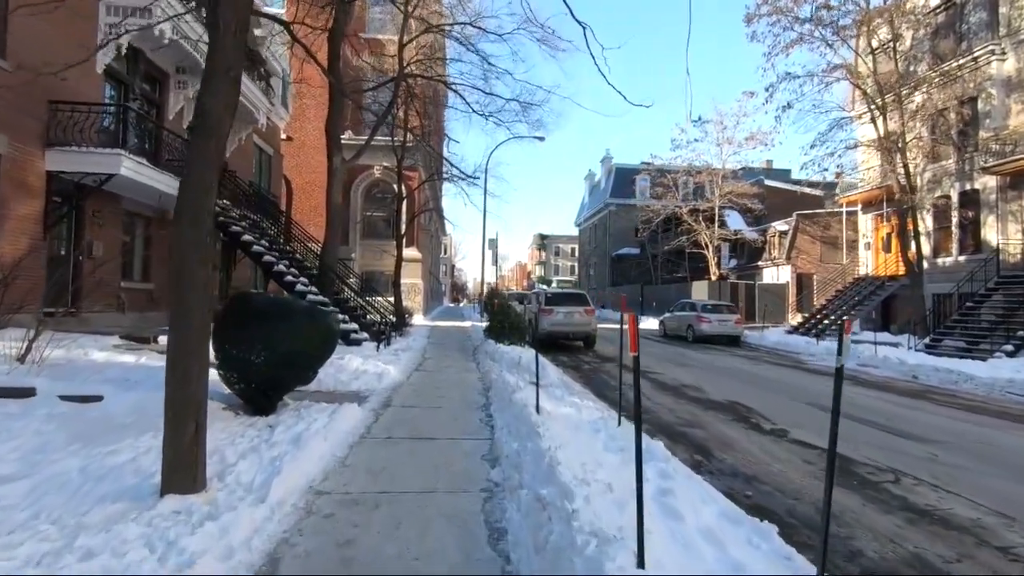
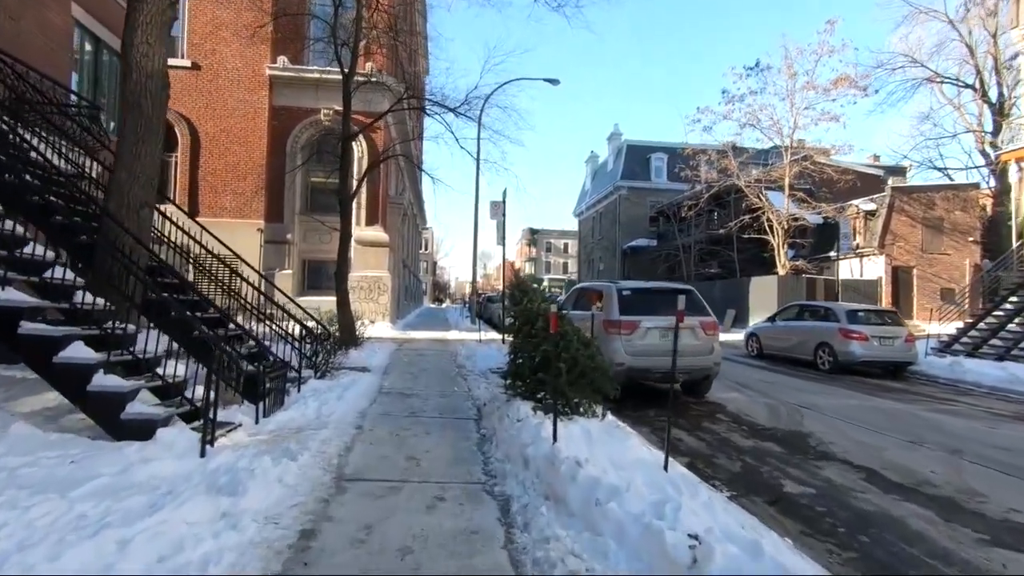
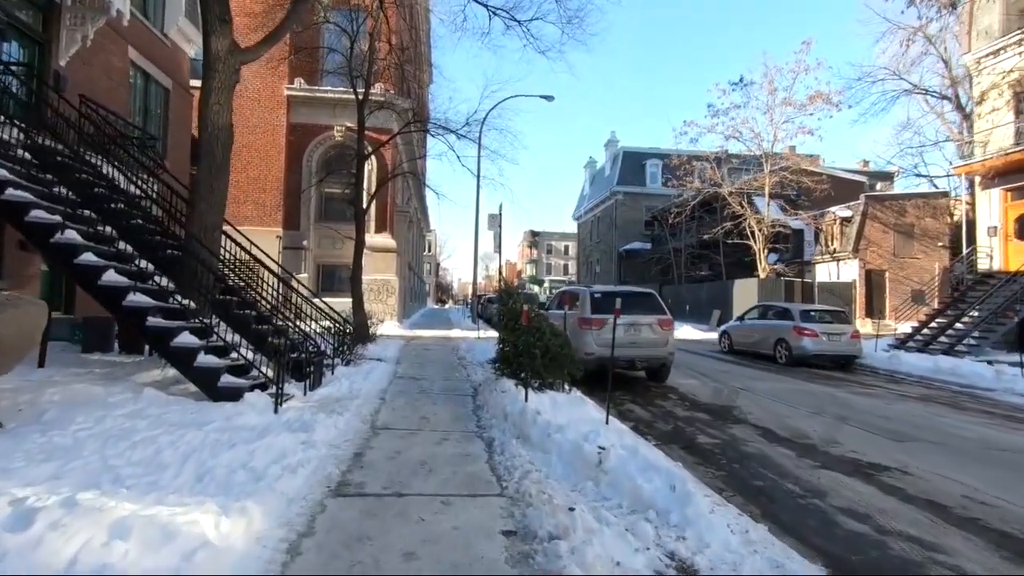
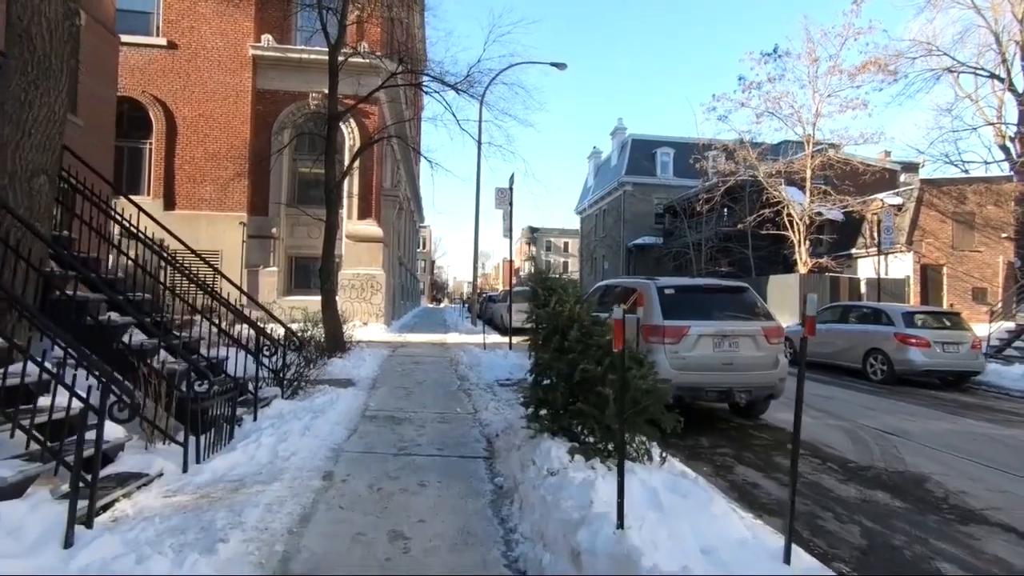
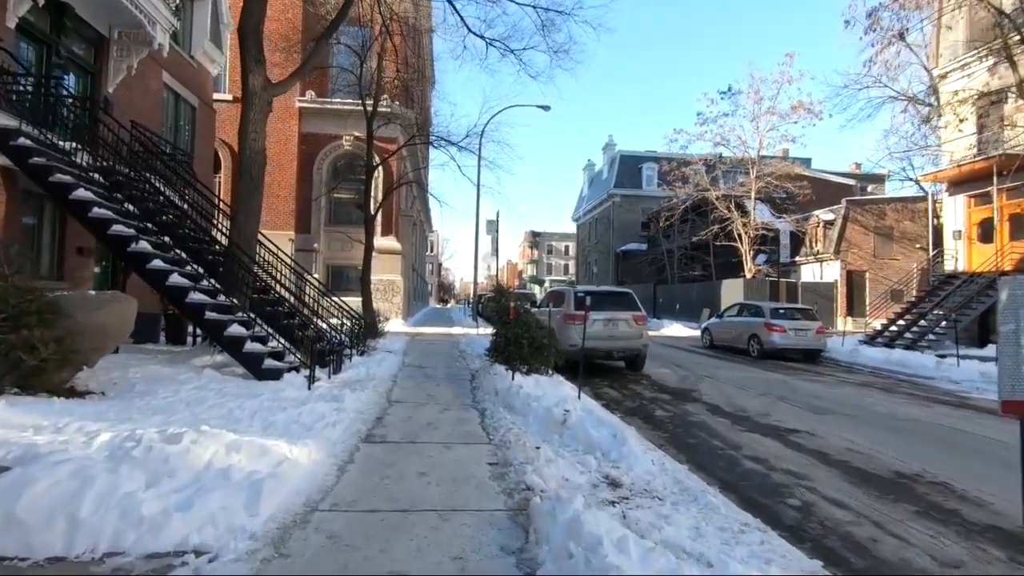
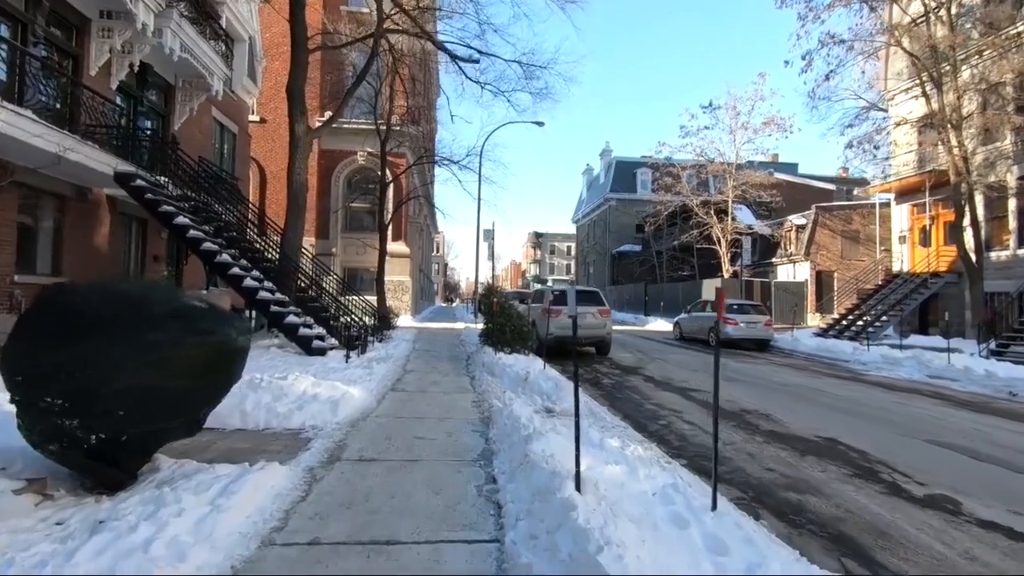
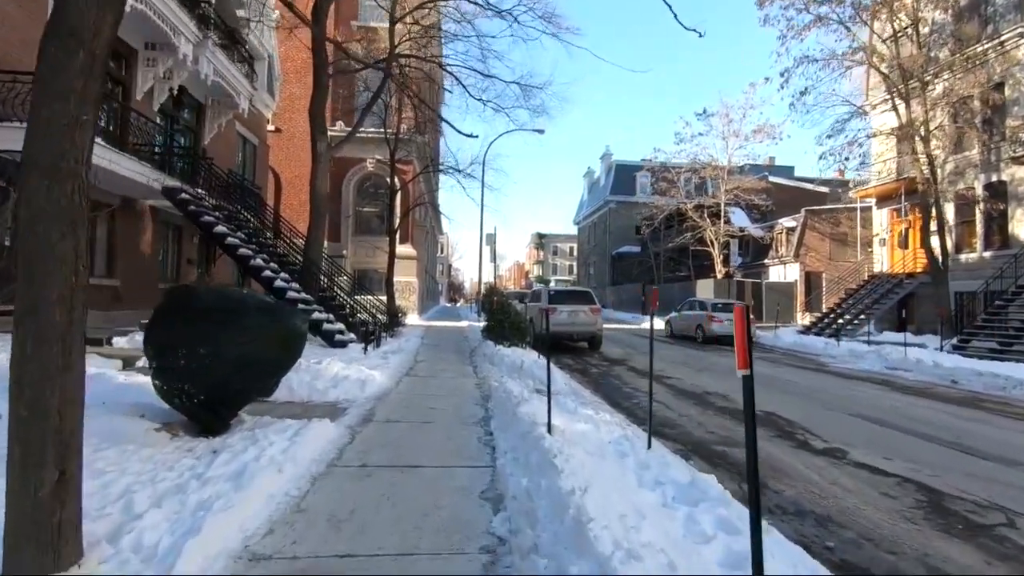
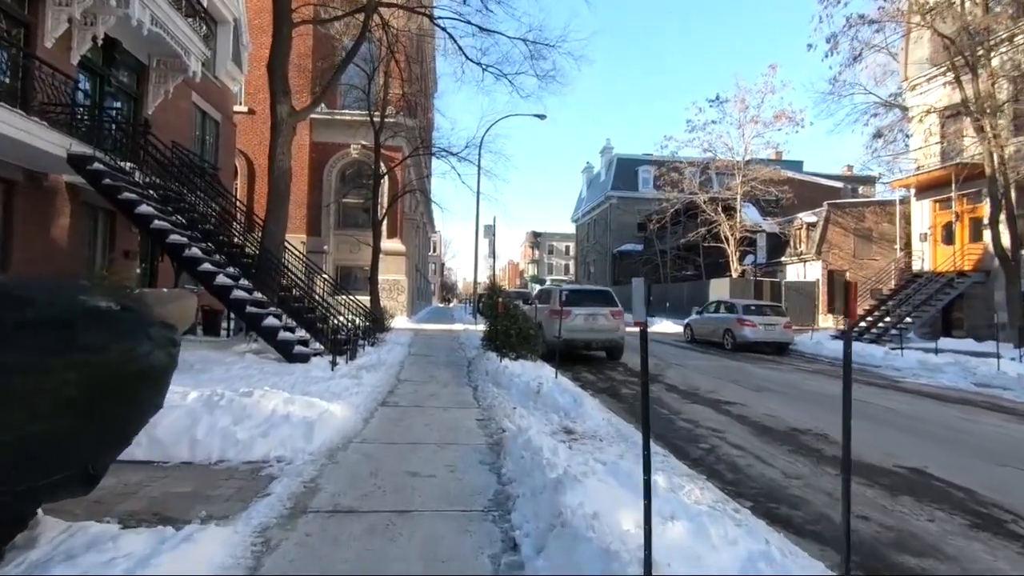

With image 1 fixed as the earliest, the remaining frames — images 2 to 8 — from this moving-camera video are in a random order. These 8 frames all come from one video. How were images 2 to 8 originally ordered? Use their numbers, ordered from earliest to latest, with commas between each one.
7, 6, 8, 5, 3, 2, 4
